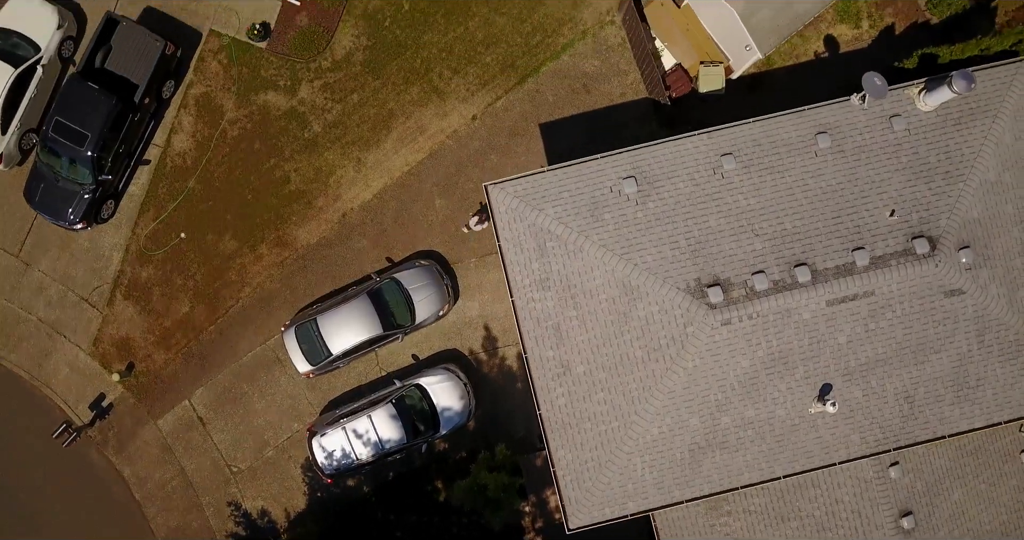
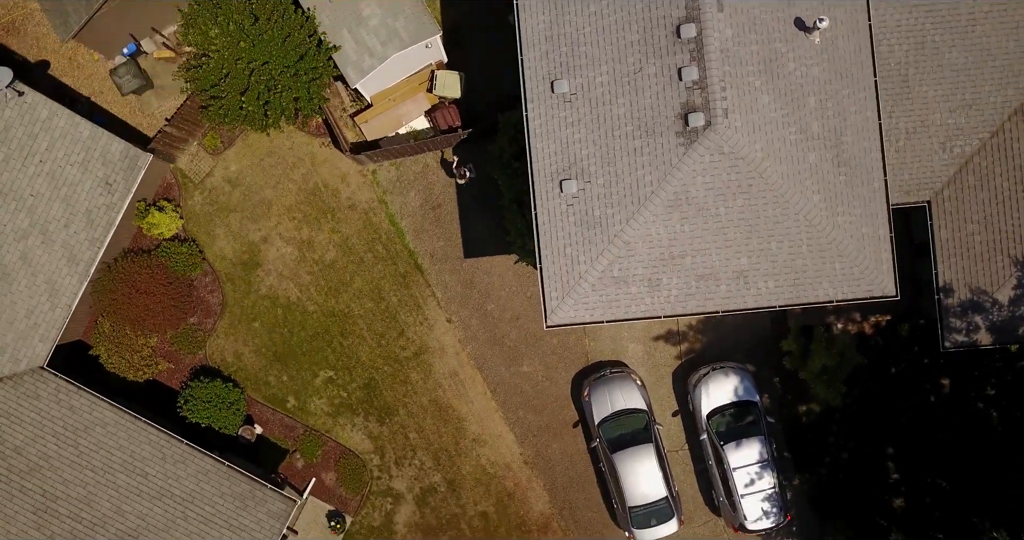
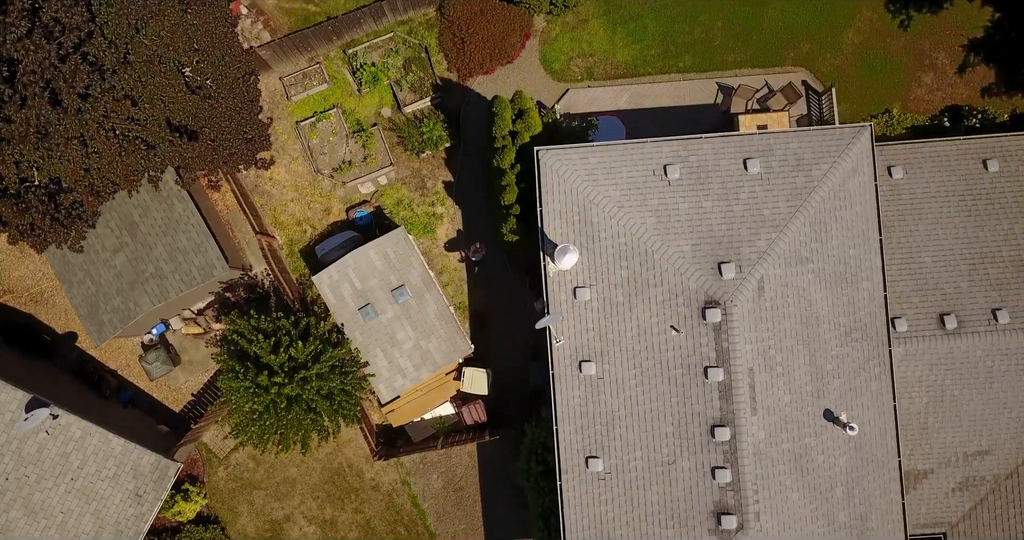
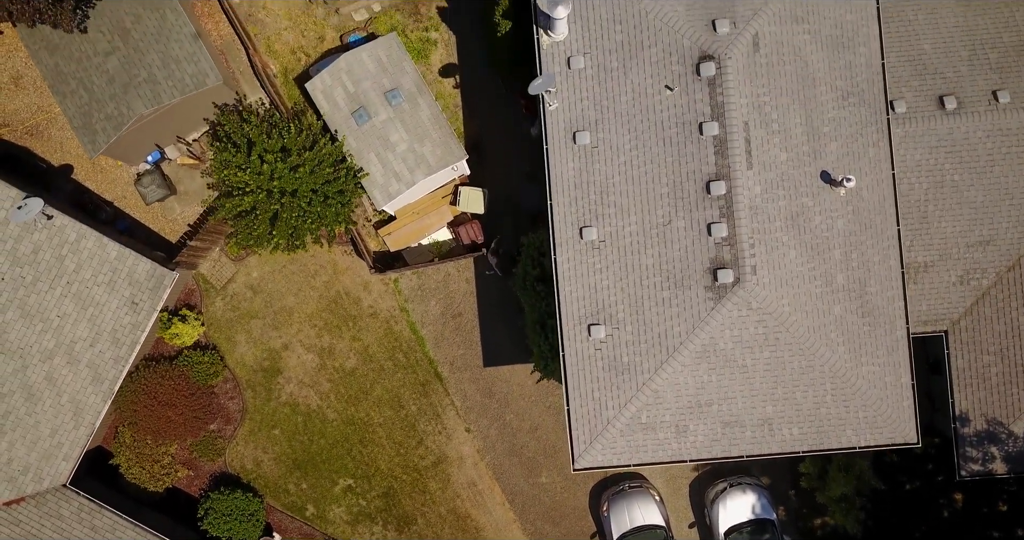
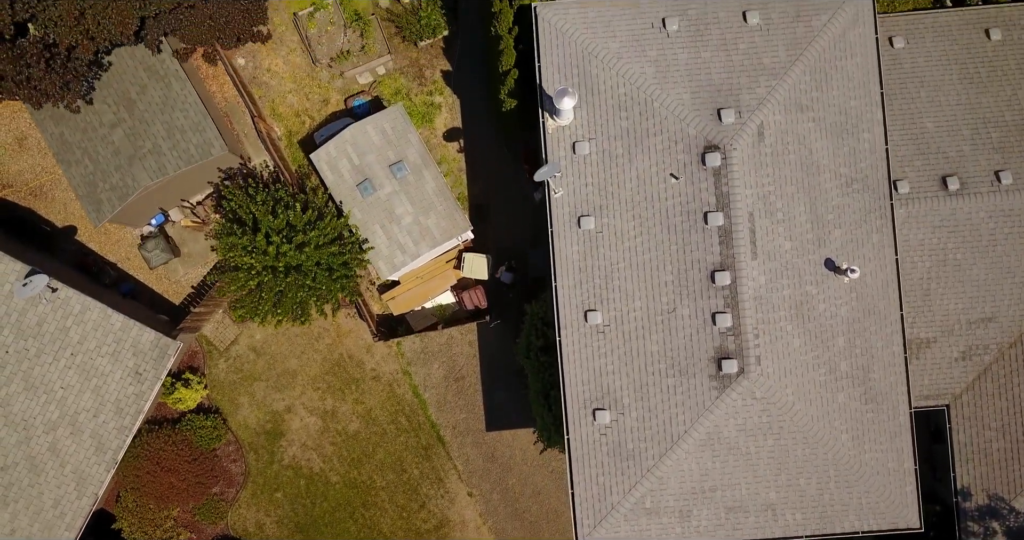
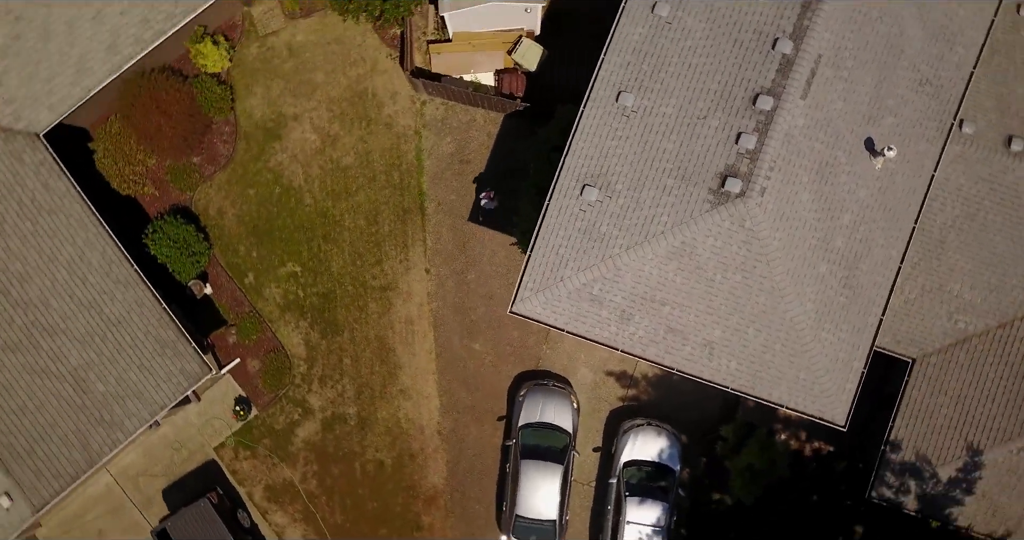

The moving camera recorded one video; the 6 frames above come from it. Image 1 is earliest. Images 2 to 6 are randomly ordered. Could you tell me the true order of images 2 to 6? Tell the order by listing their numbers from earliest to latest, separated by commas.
6, 2, 4, 5, 3
